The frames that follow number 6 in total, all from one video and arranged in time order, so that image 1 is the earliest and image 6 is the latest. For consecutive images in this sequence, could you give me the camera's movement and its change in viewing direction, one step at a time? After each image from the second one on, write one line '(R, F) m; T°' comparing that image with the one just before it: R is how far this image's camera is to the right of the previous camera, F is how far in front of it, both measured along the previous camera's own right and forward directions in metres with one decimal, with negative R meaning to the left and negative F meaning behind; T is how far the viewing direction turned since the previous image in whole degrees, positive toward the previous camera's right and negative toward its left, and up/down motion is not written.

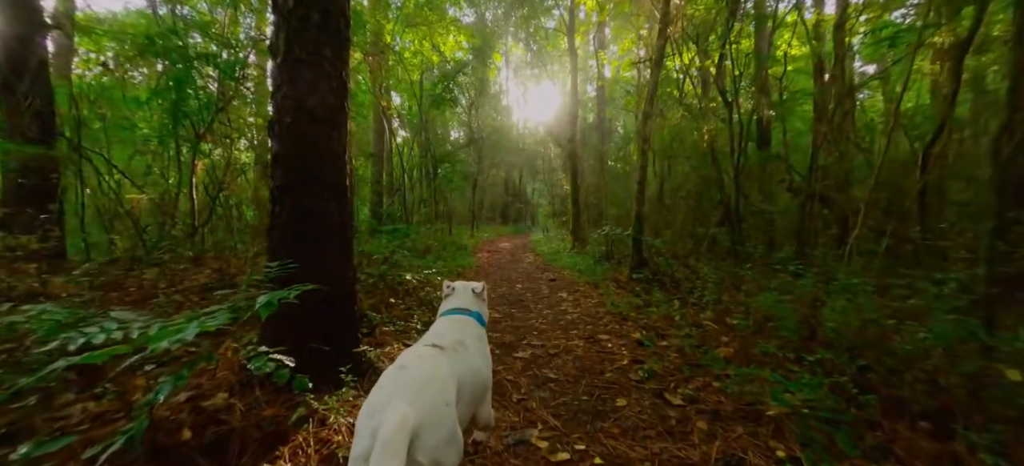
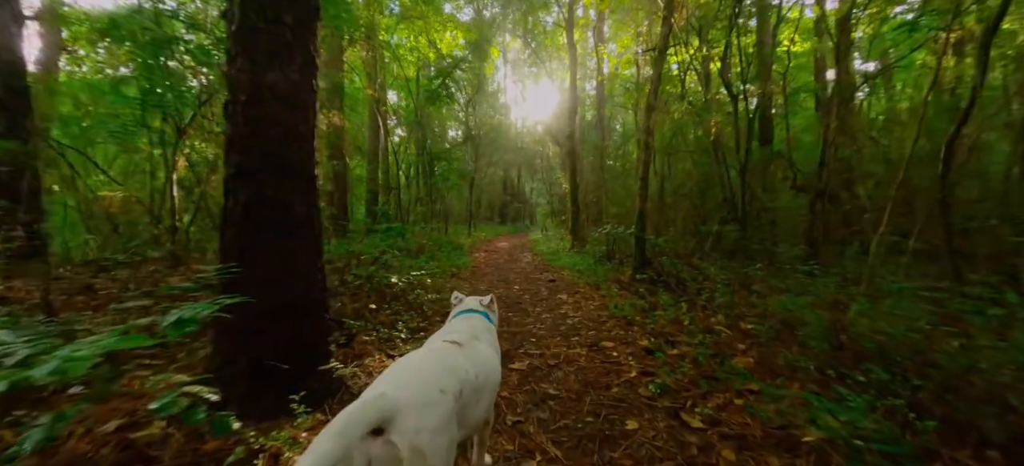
(0.0, +0.4) m; 0°
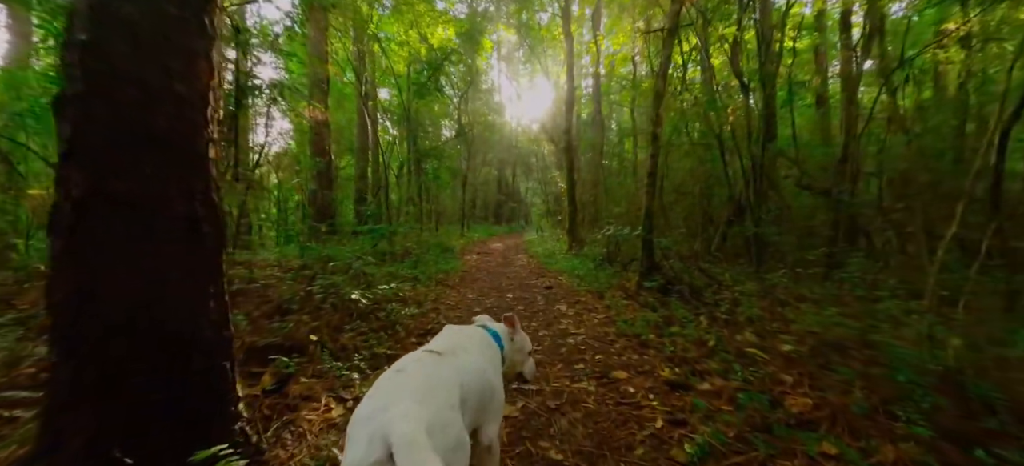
(0.0, +0.7) m; +1°
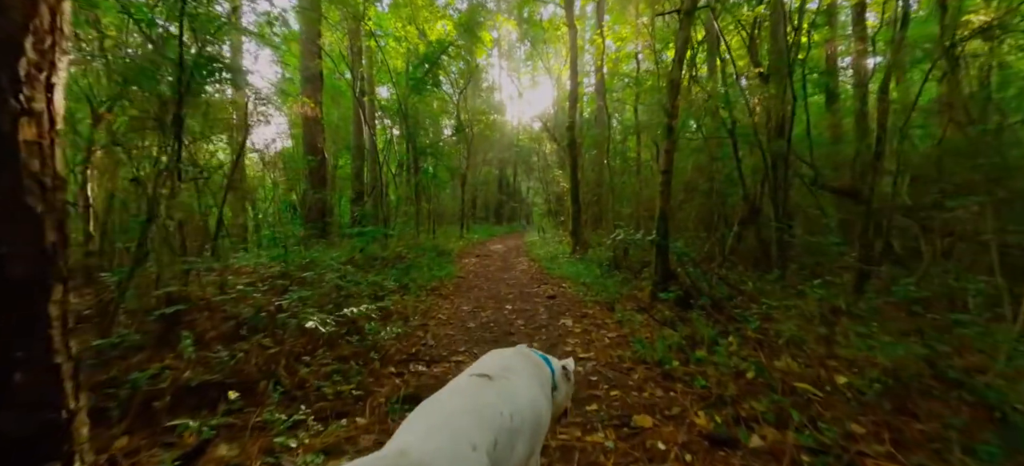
(0.0, +0.6) m; 0°
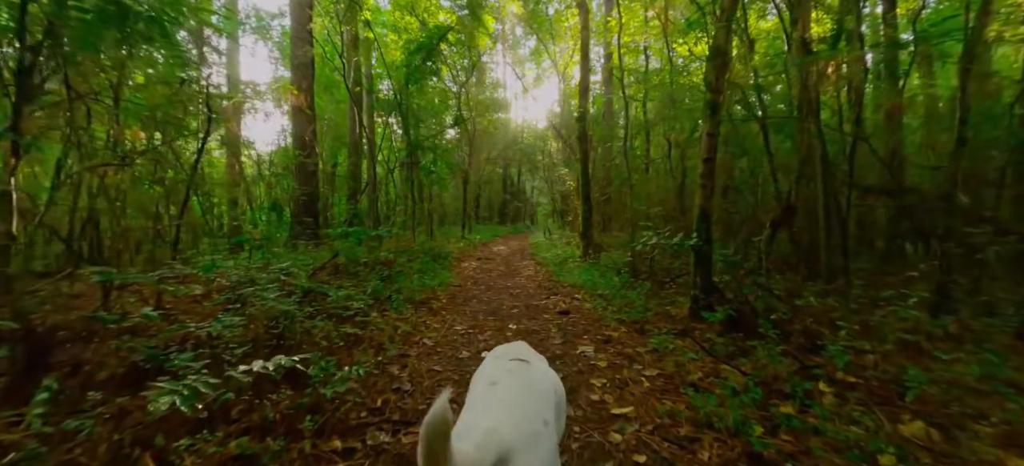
(0.0, +1.0) m; -1°
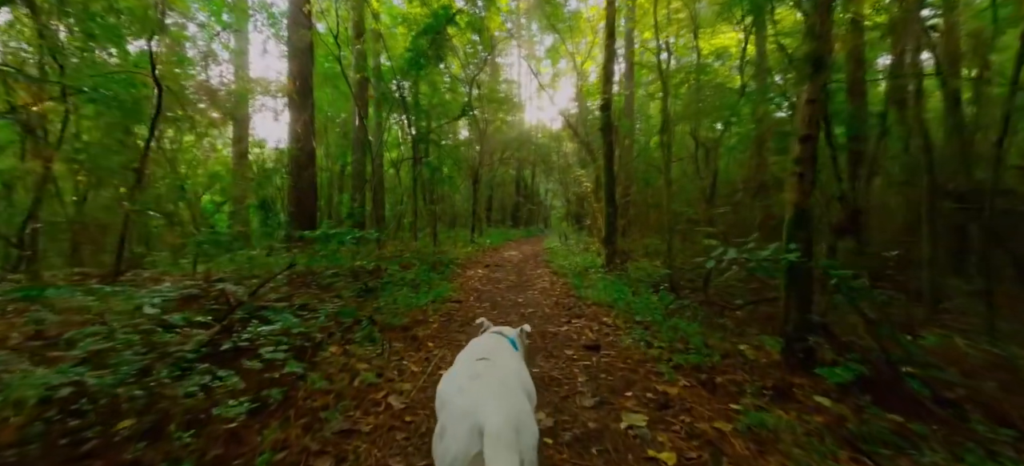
(0.0, +1.3) m; -2°
